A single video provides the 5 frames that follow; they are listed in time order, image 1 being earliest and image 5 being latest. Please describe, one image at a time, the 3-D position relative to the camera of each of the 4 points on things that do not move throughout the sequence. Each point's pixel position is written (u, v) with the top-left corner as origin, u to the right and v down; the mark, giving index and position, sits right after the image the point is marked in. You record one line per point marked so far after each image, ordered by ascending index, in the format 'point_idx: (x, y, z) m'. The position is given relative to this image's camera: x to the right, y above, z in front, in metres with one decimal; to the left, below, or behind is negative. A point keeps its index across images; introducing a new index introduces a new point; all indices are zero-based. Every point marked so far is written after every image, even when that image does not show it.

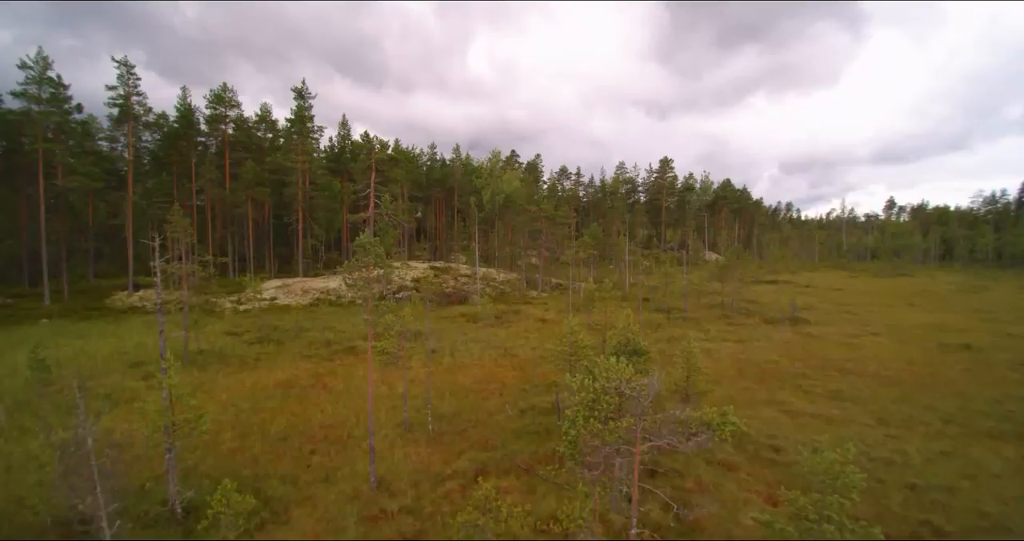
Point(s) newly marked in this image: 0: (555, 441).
0: (+1.8, -6.9, +19.5) m
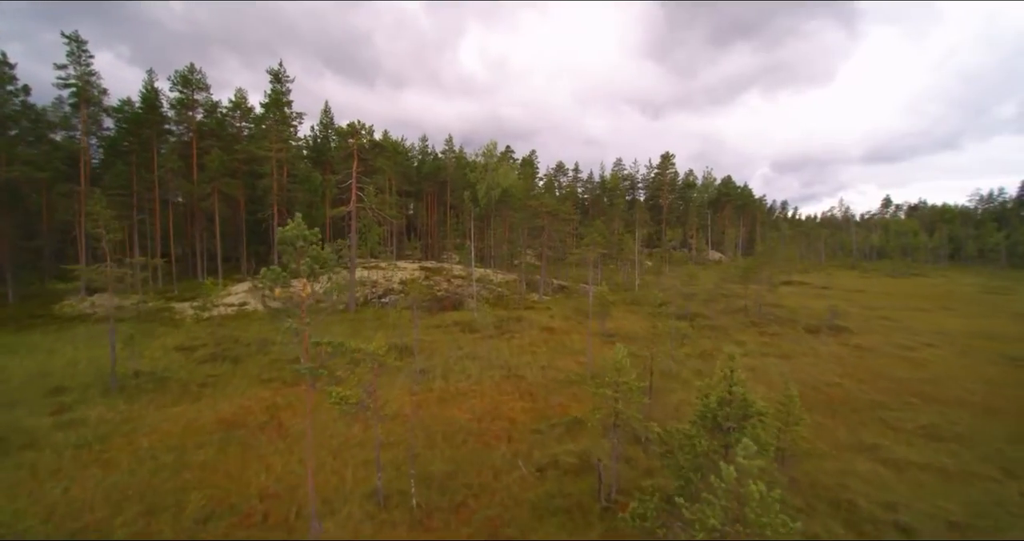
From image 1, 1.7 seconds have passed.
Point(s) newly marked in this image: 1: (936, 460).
0: (+2.3, -7.2, +13.6) m
1: (+16.5, -7.3, +18.9) m
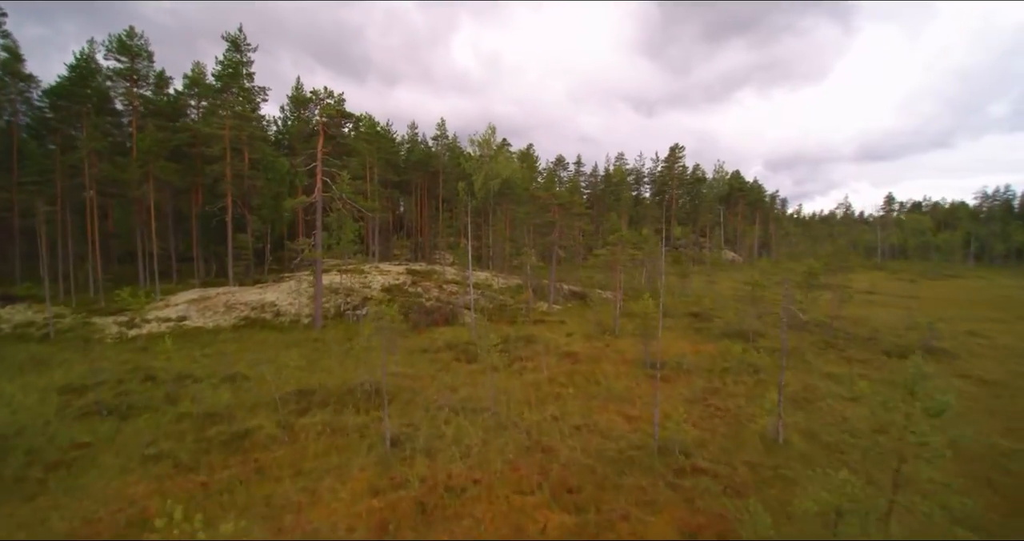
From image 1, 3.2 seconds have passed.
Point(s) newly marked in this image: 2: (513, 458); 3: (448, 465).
0: (+3.3, -7.7, +4.4) m
1: (+17.4, -7.8, +9.9) m
2: (+0.1, -6.3, +16.4) m
3: (-2.1, -6.3, +15.7) m
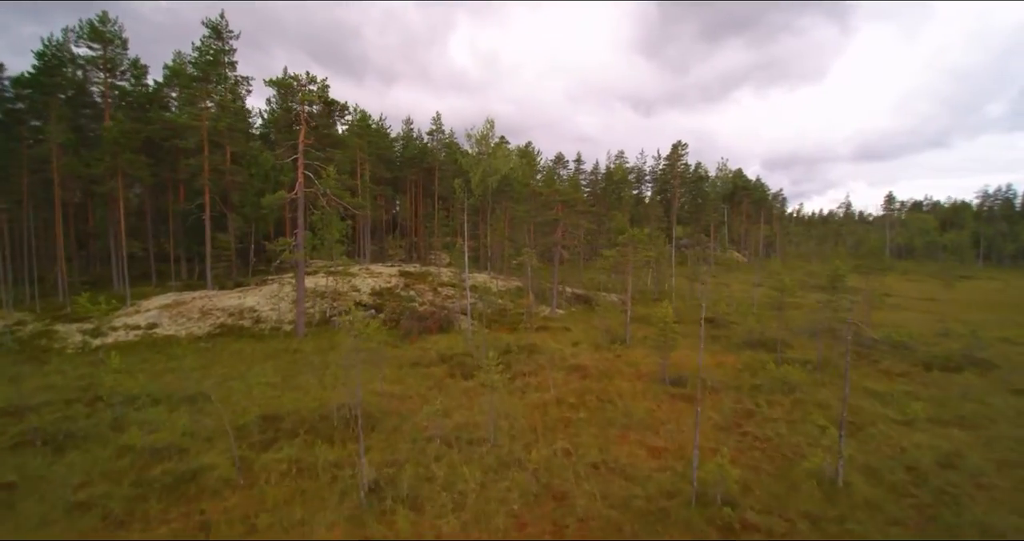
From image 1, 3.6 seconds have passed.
0: (+3.5, -7.9, +1.3) m
1: (+17.5, -8.0, +6.8) m
2: (+0.2, -6.5, +13.3) m
3: (-1.9, -6.5, +12.6) m
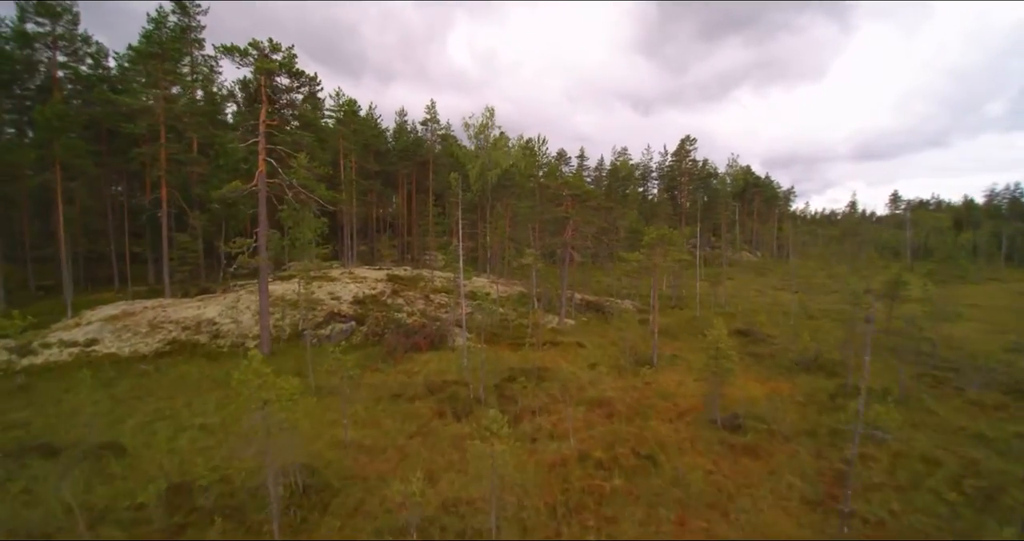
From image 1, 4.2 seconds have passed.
0: (+3.8, -8.3, -4.0) m
1: (+17.8, -8.4, +1.6) m
2: (+0.5, -6.9, +7.9) m
3: (-1.6, -6.9, +7.3) m
